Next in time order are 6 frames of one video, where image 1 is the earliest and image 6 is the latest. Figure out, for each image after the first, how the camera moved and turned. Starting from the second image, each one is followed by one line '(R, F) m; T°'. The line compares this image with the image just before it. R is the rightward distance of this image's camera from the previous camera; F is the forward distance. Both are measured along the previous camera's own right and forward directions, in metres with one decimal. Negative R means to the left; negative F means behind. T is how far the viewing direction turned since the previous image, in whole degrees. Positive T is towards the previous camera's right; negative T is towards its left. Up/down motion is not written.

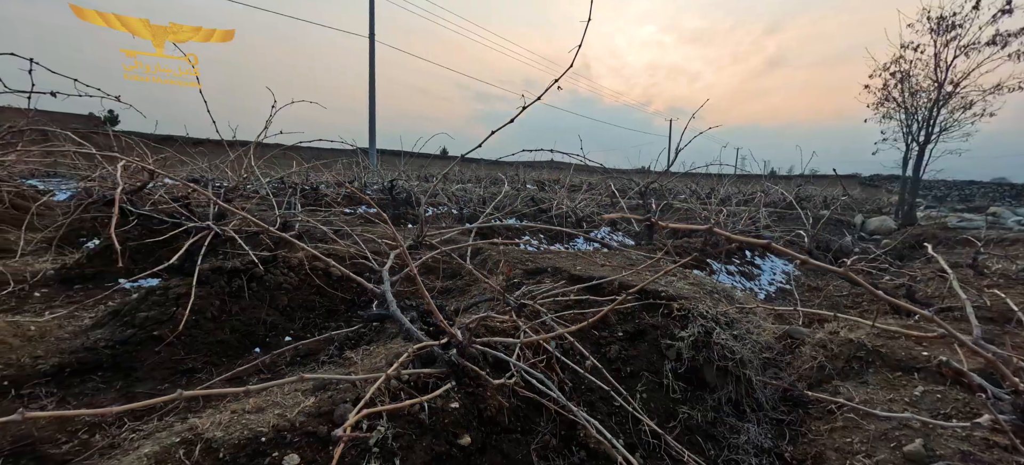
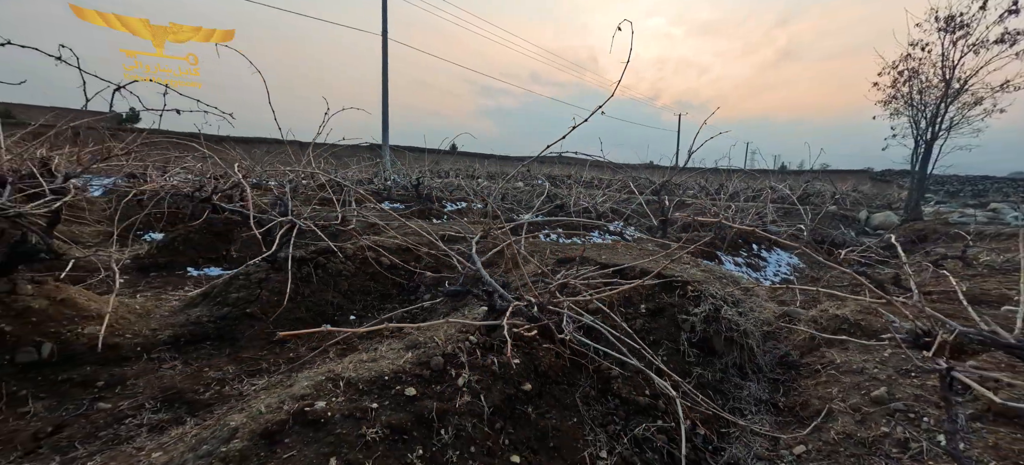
(-0.2, -0.5) m; -1°
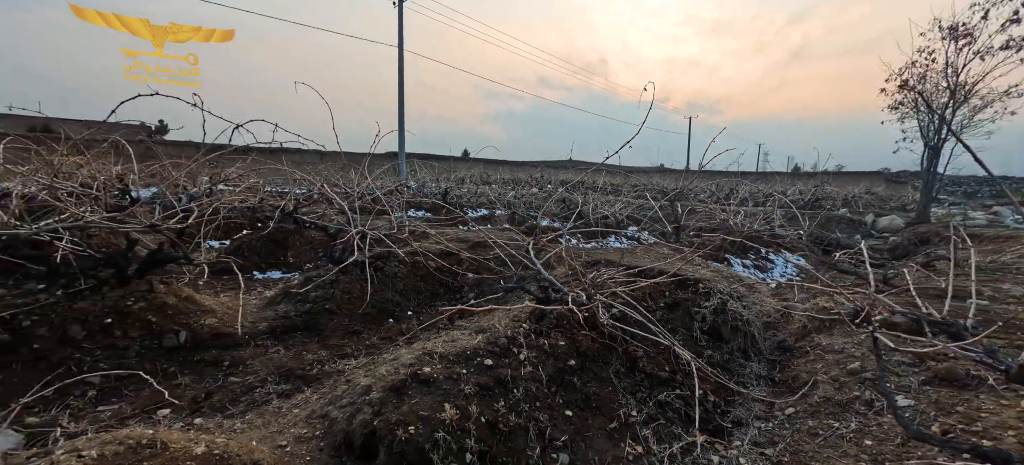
(-0.2, -0.6) m; -1°
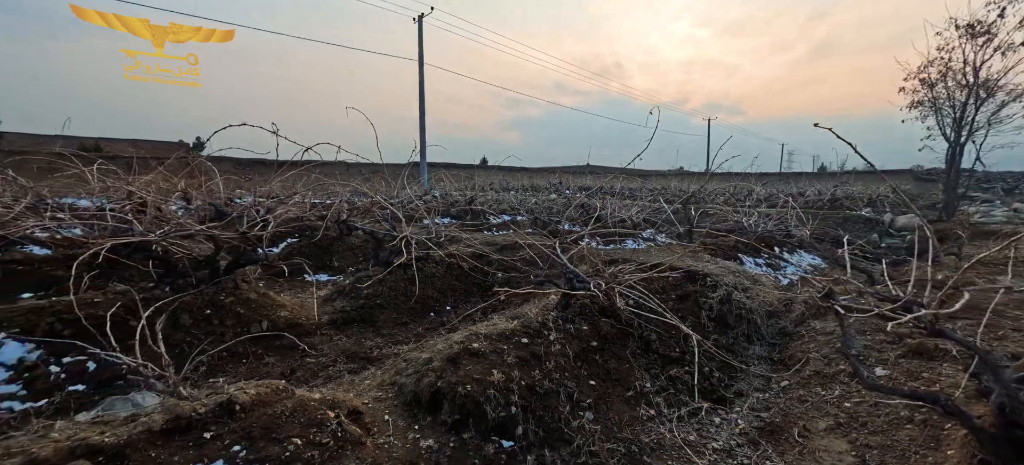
(-0.1, -0.5) m; -2°
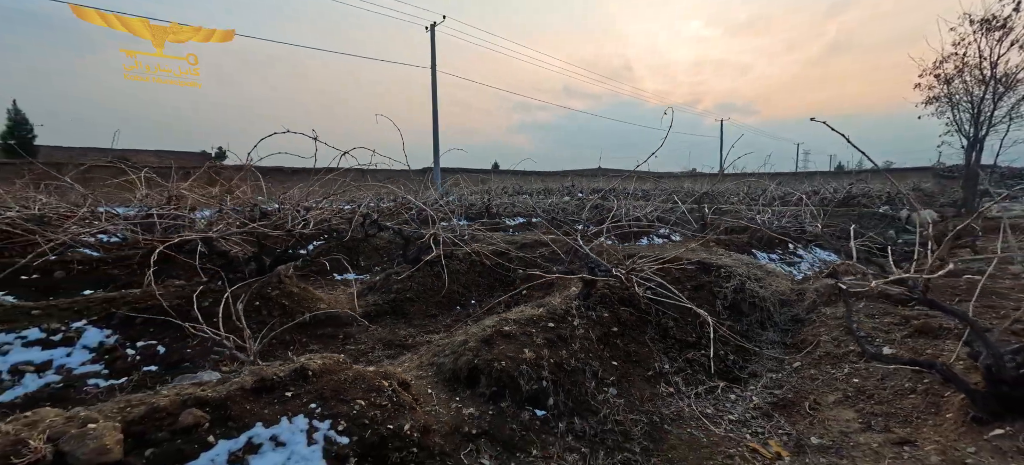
(-0.1, -0.3) m; -2°
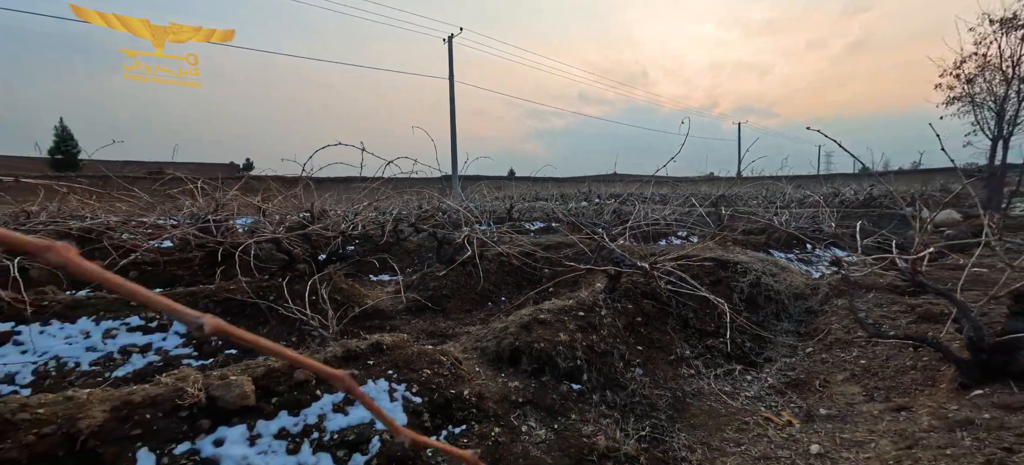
(-0.1, -0.4) m; -2°
